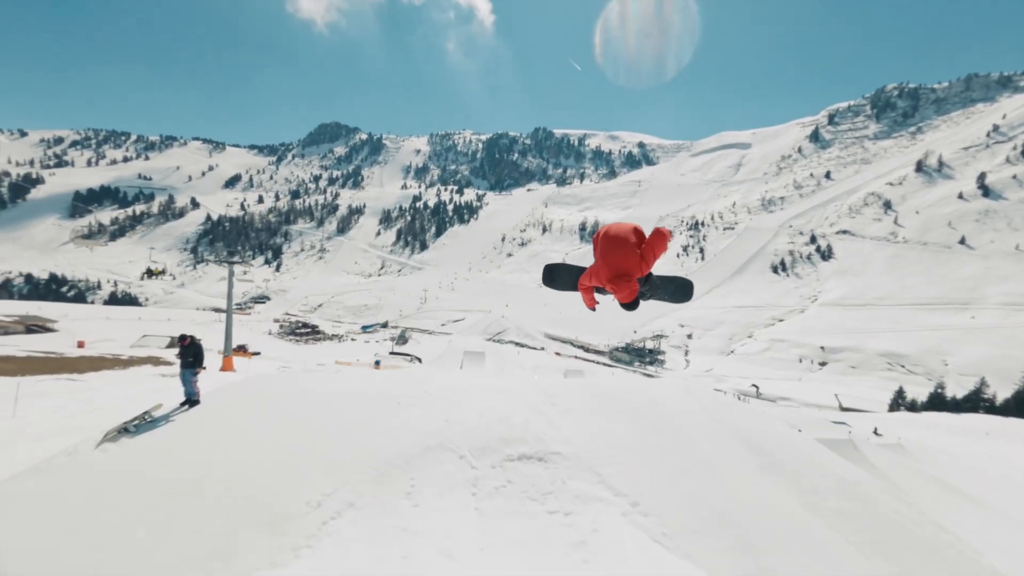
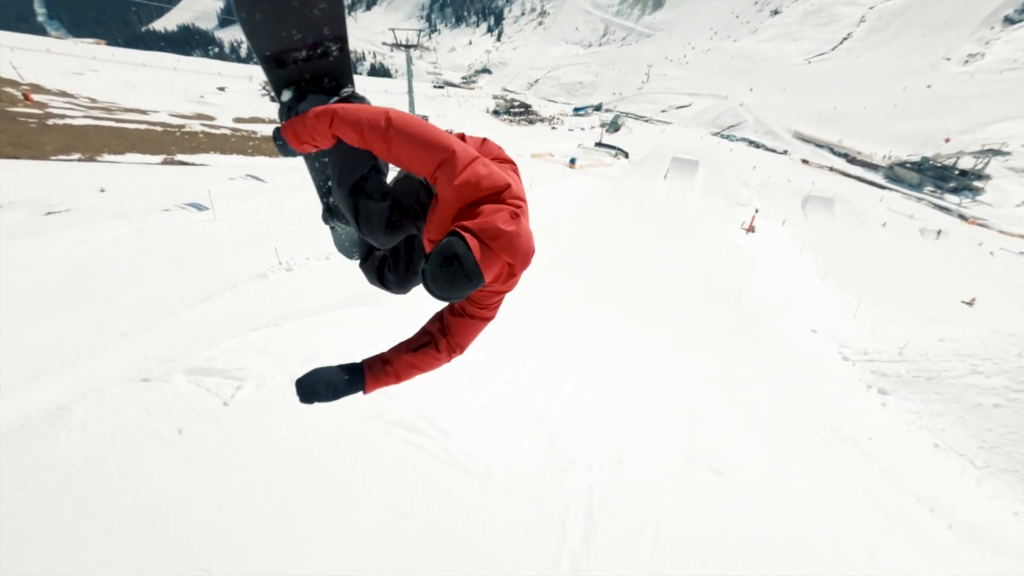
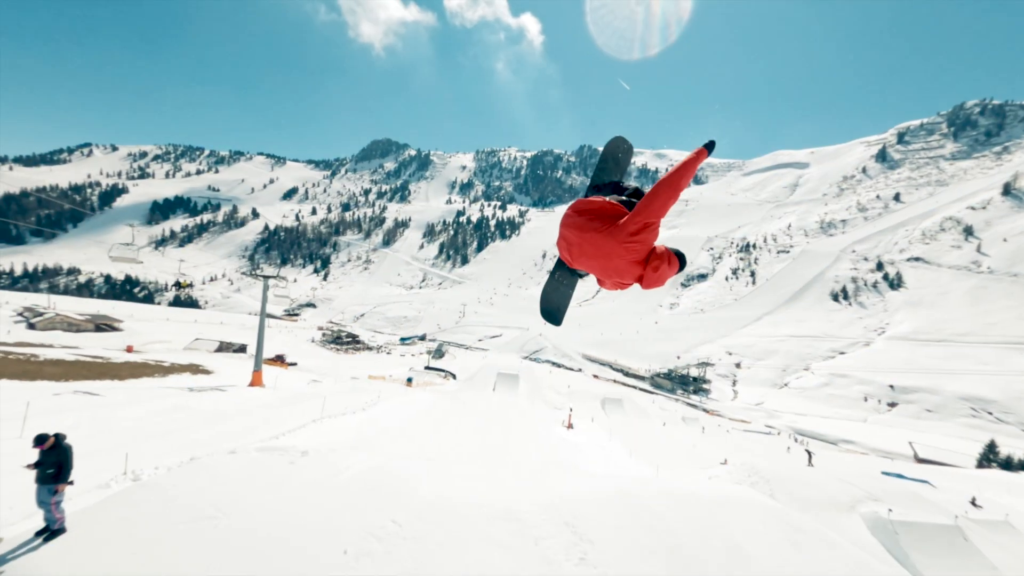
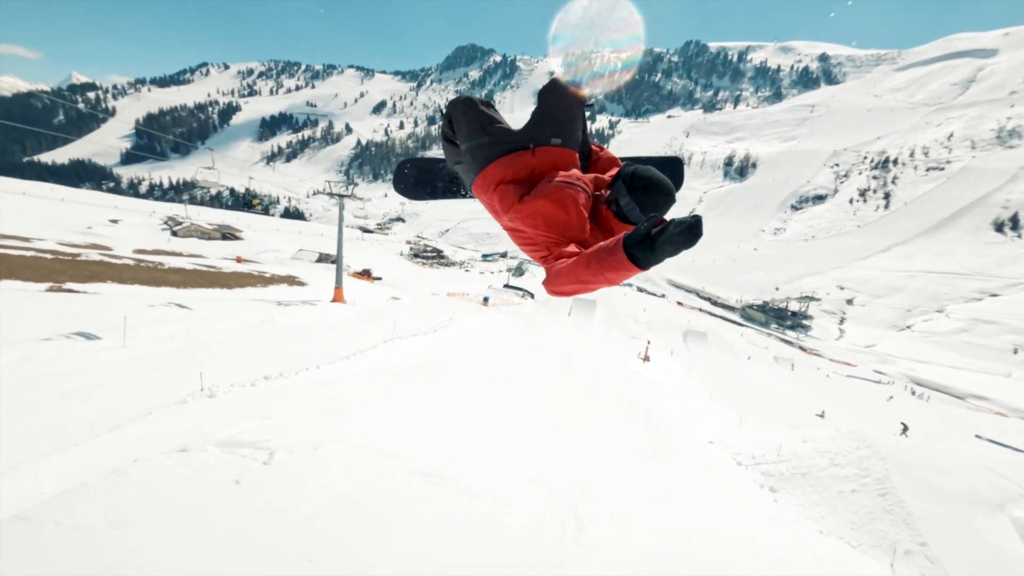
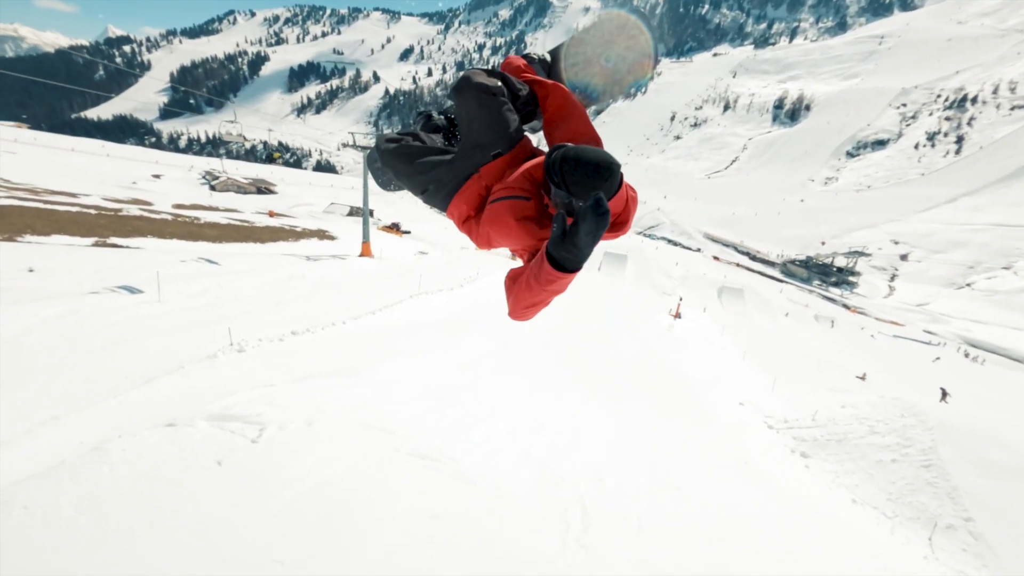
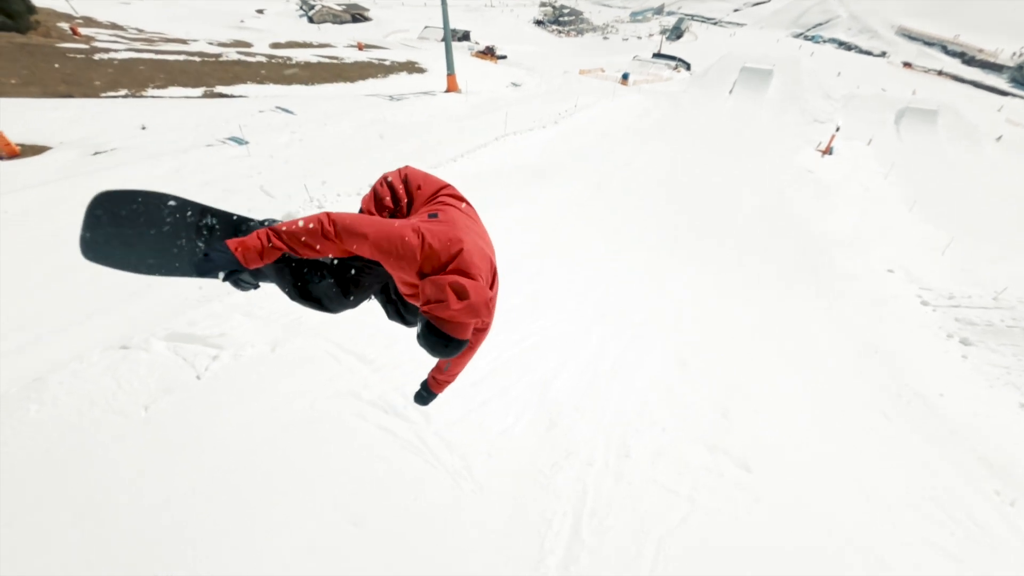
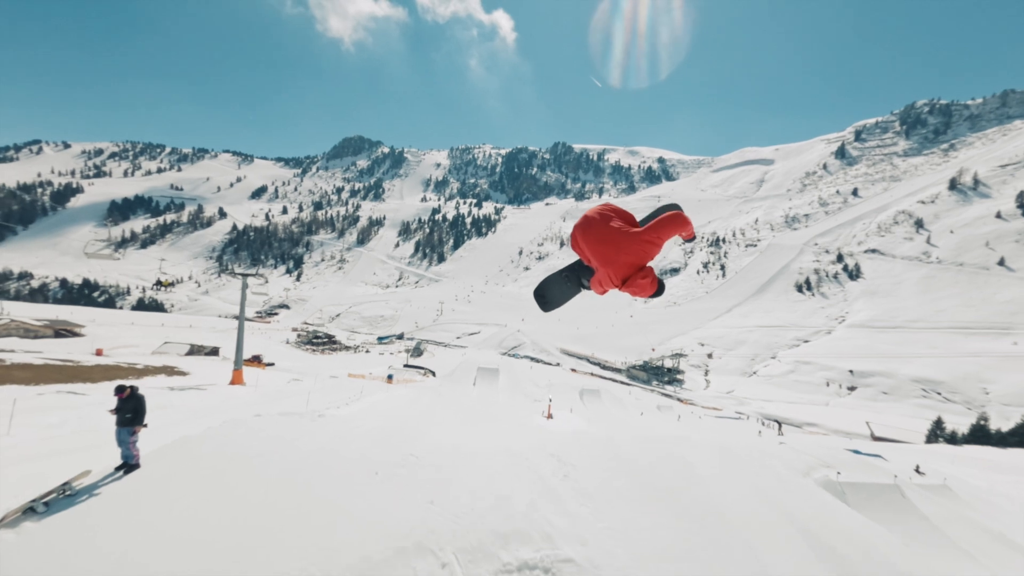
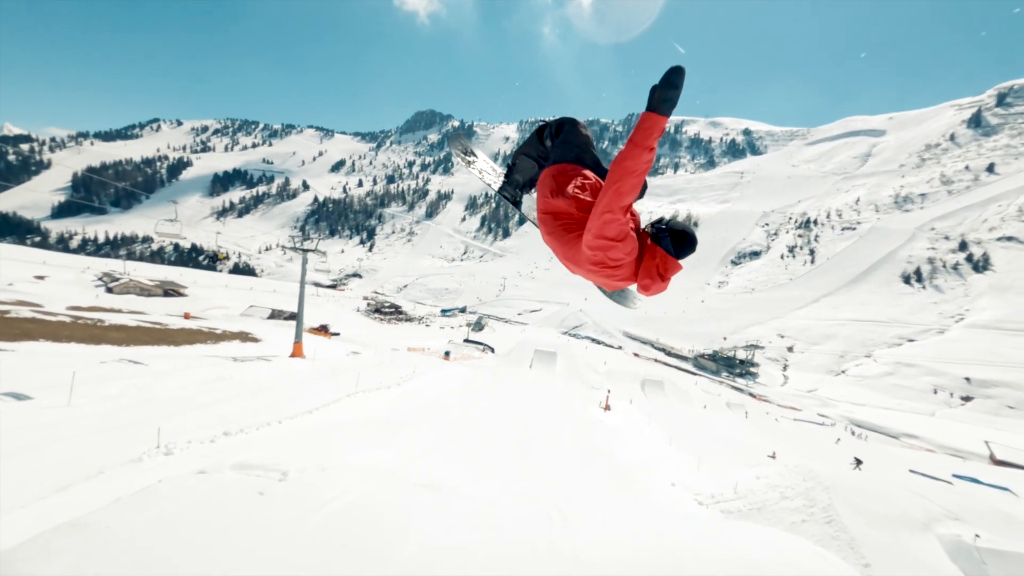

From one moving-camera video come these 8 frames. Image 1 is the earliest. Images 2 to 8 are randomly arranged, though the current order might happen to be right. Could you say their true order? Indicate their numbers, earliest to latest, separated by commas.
7, 3, 8, 4, 5, 2, 6
